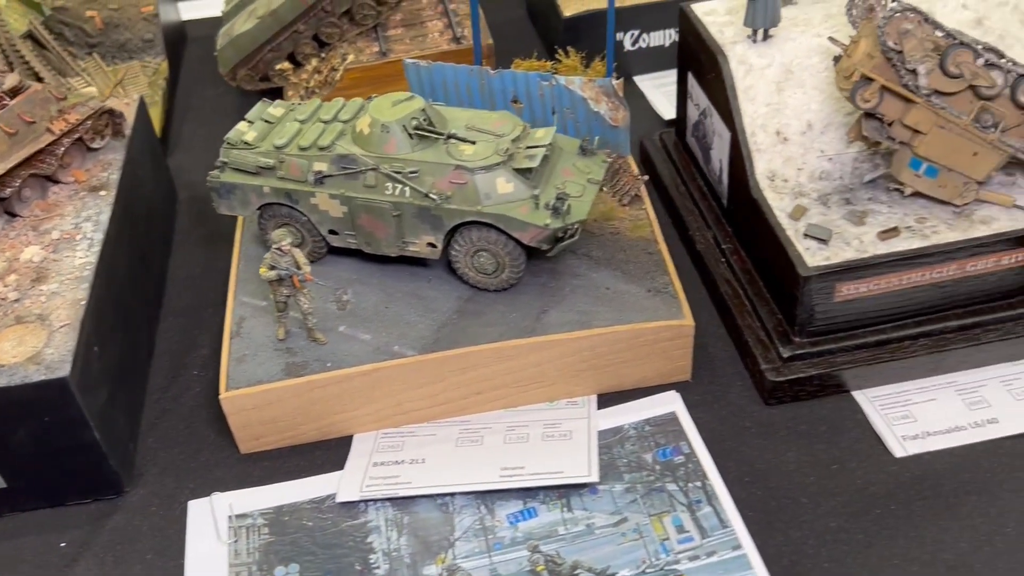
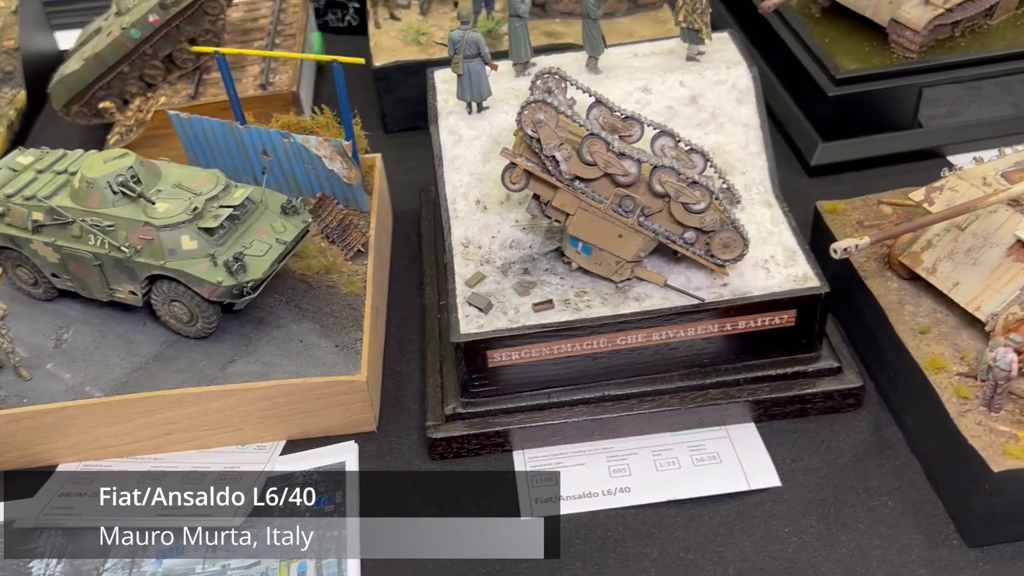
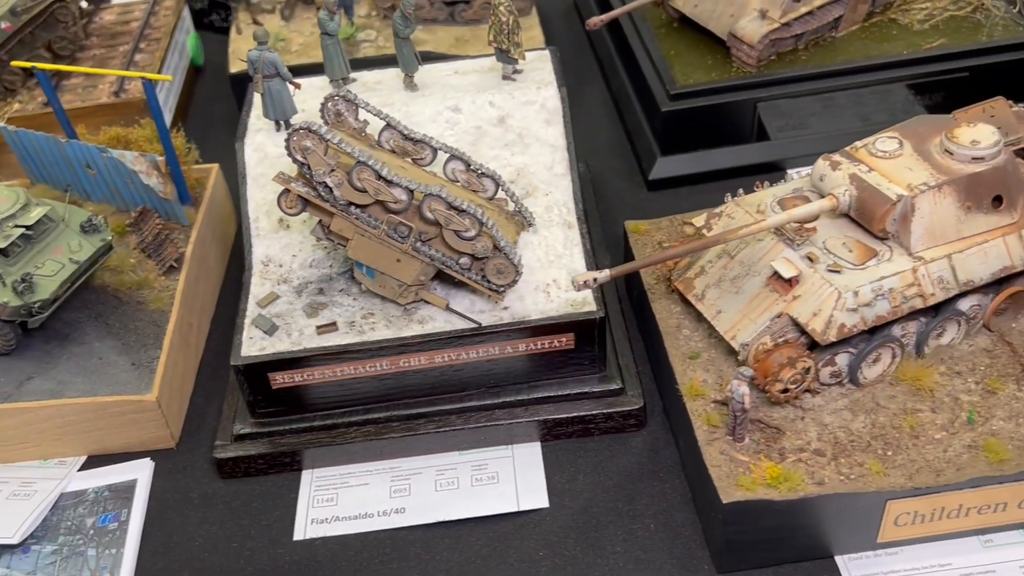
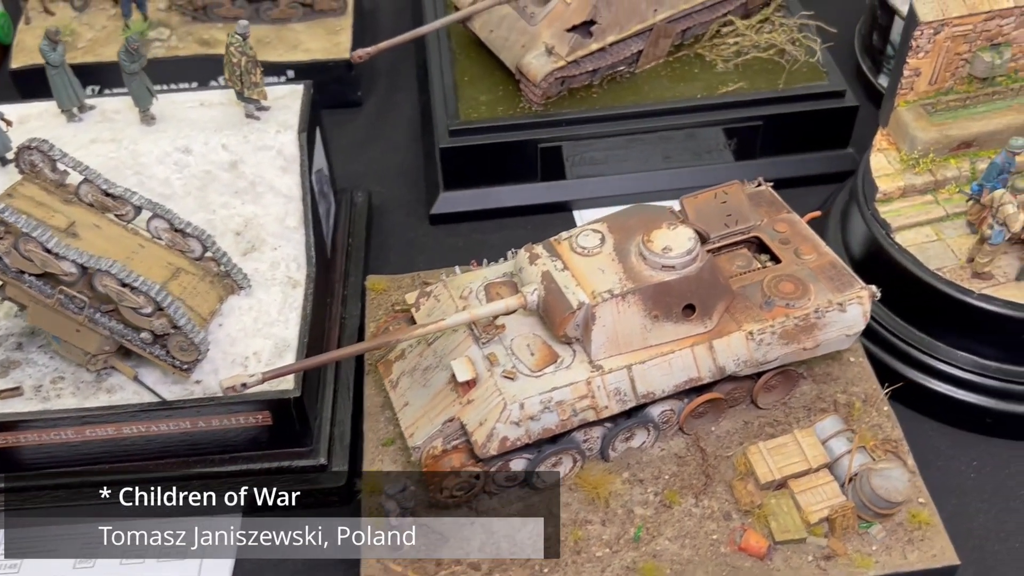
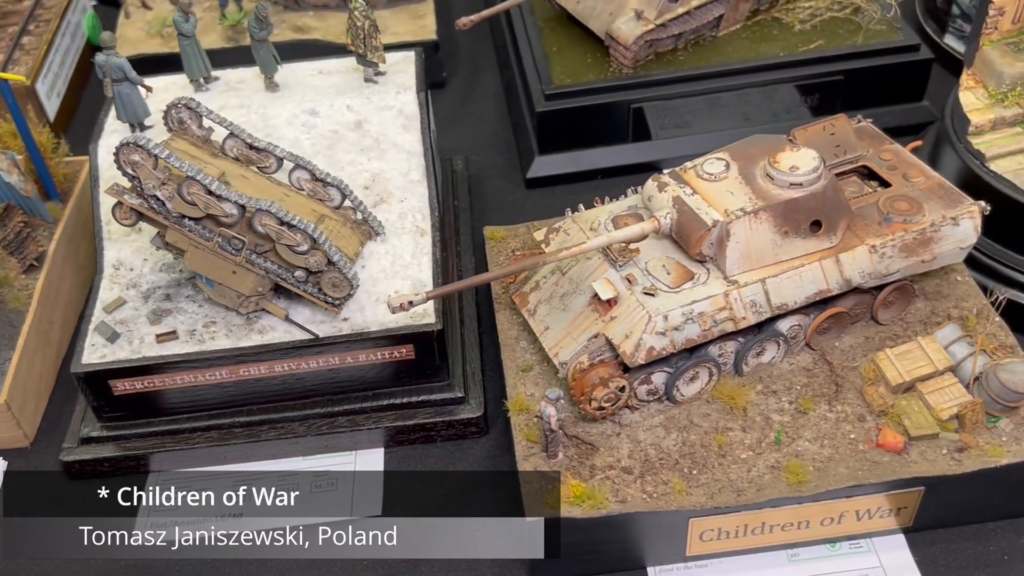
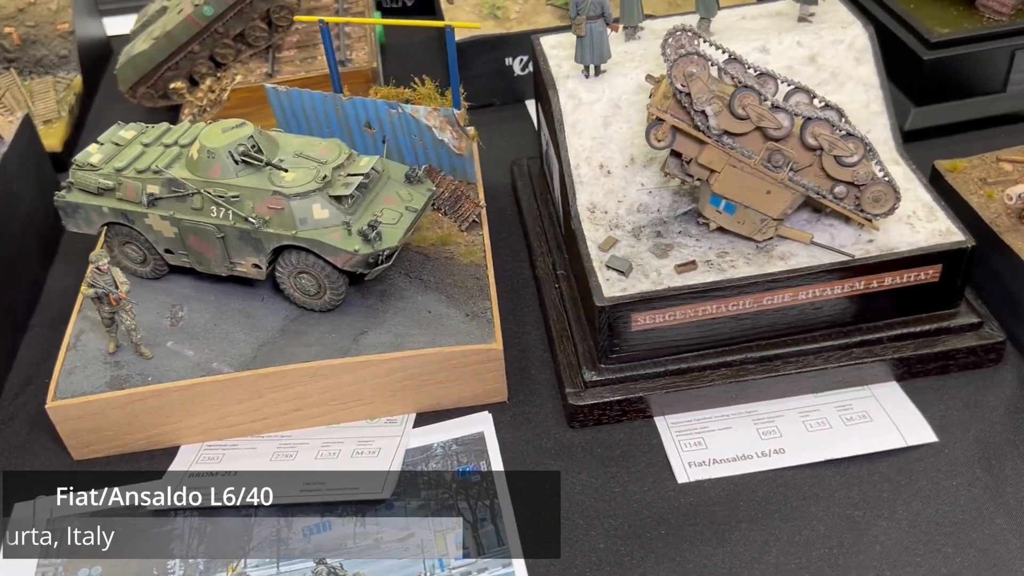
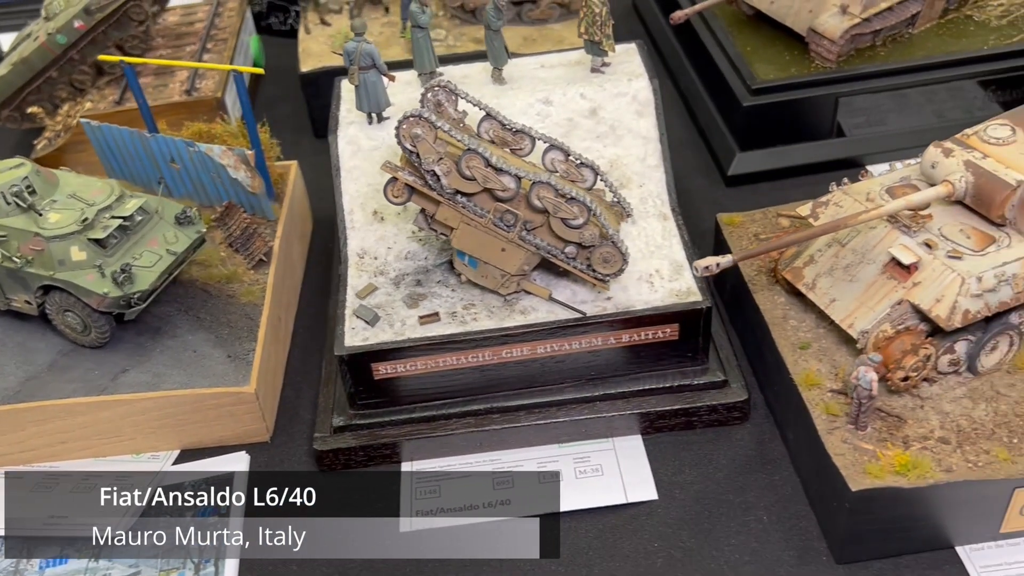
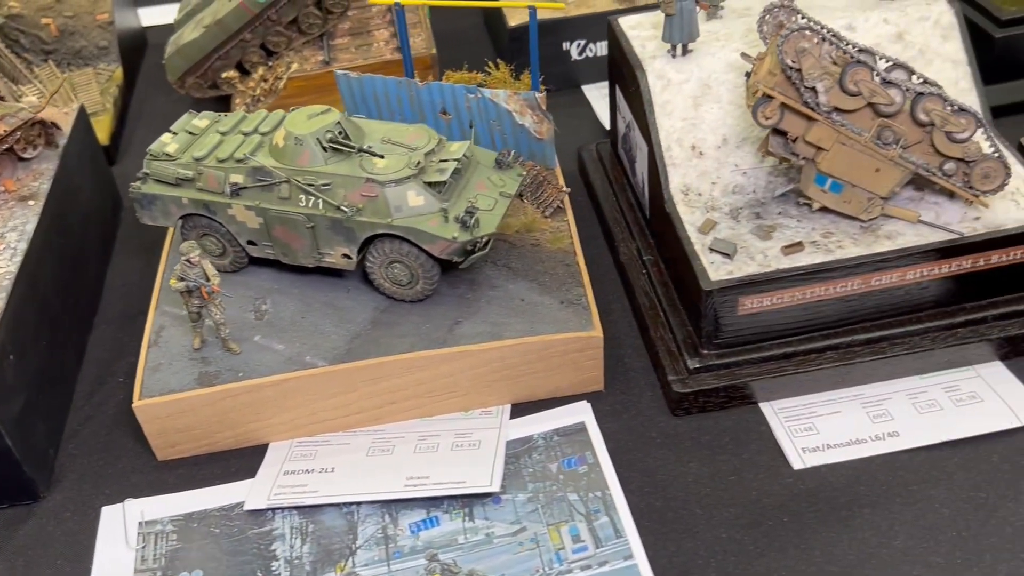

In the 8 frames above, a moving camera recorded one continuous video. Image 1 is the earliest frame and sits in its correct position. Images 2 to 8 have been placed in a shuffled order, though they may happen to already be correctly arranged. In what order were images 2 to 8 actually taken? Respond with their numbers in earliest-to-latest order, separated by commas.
8, 6, 2, 7, 3, 5, 4
